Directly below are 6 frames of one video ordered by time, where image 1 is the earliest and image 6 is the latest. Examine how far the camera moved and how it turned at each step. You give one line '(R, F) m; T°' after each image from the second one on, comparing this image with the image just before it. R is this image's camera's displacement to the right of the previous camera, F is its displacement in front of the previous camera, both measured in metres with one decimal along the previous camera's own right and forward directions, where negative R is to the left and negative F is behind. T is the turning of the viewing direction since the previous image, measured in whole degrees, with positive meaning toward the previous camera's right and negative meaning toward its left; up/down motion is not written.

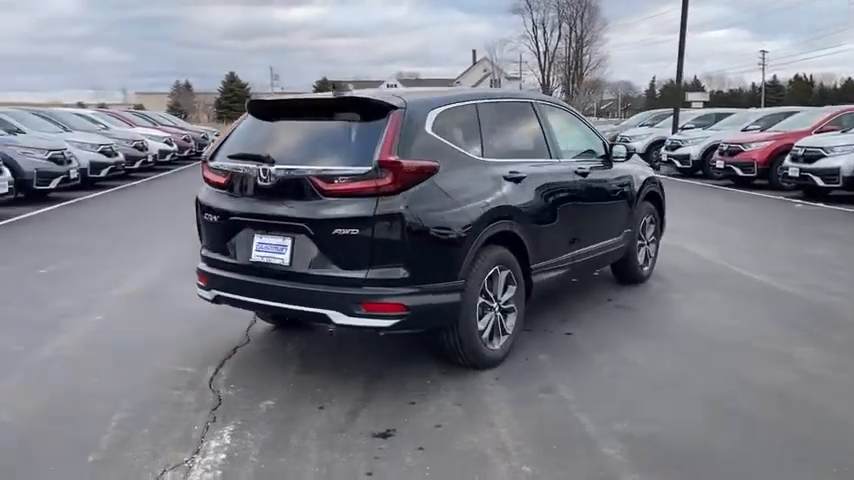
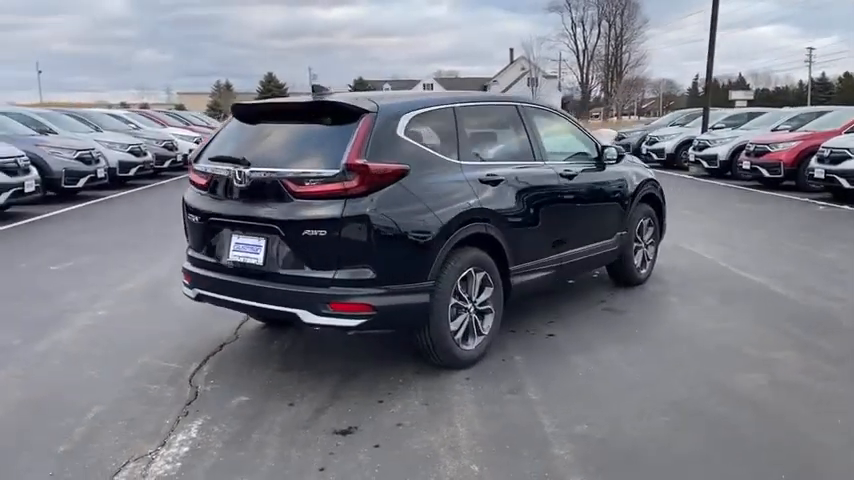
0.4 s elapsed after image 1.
(+0.4, -0.1) m; -3°
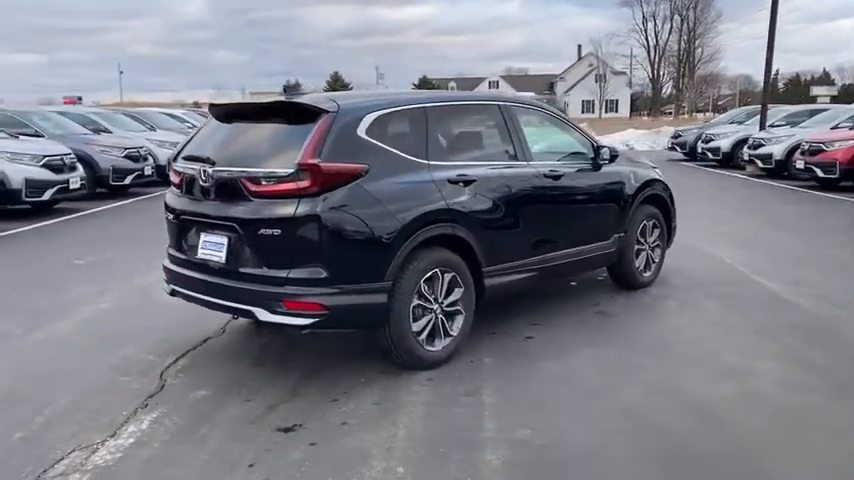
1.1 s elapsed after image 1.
(+0.7, 0.0) m; -5°
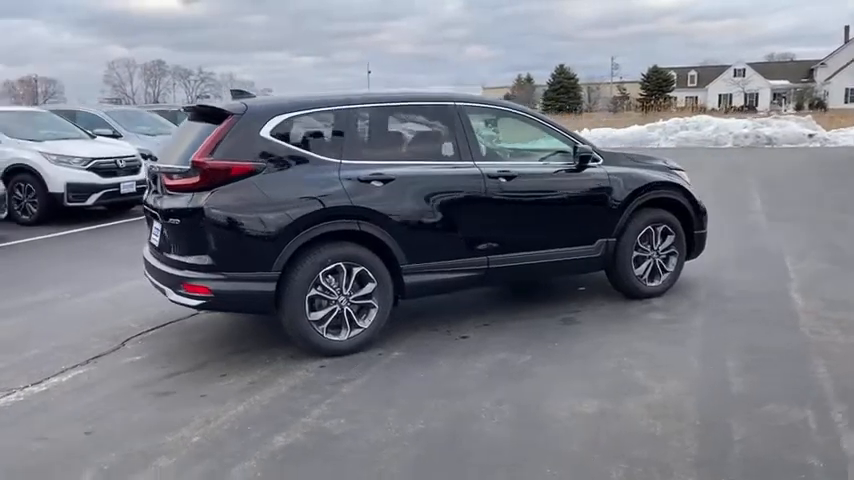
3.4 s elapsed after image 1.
(+2.2, +0.2) m; -18°
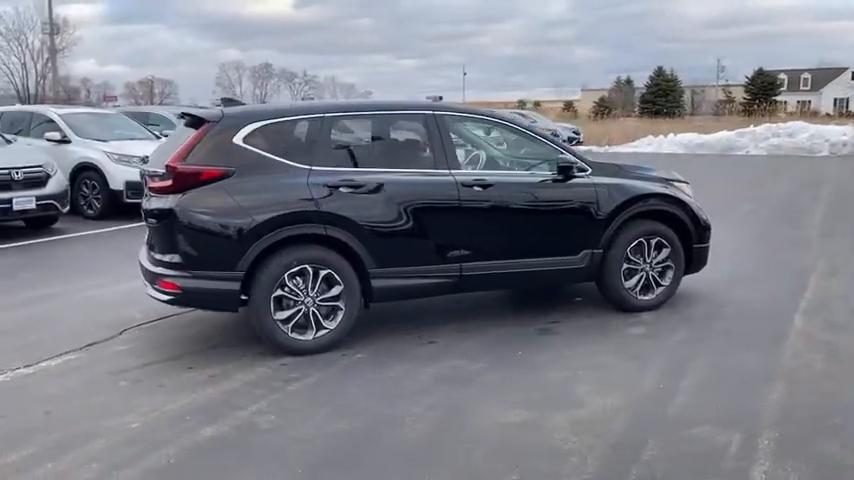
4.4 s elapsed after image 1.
(+0.9, -0.1) m; -7°
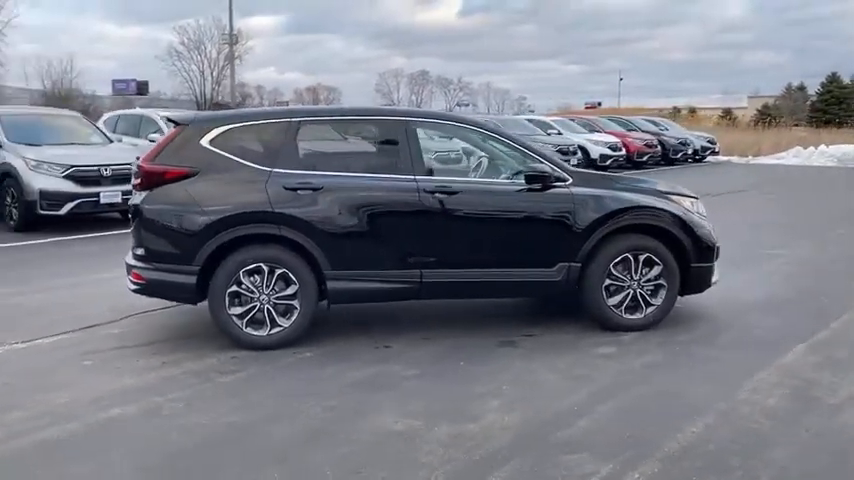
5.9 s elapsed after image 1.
(+1.5, +0.1) m; -11°
